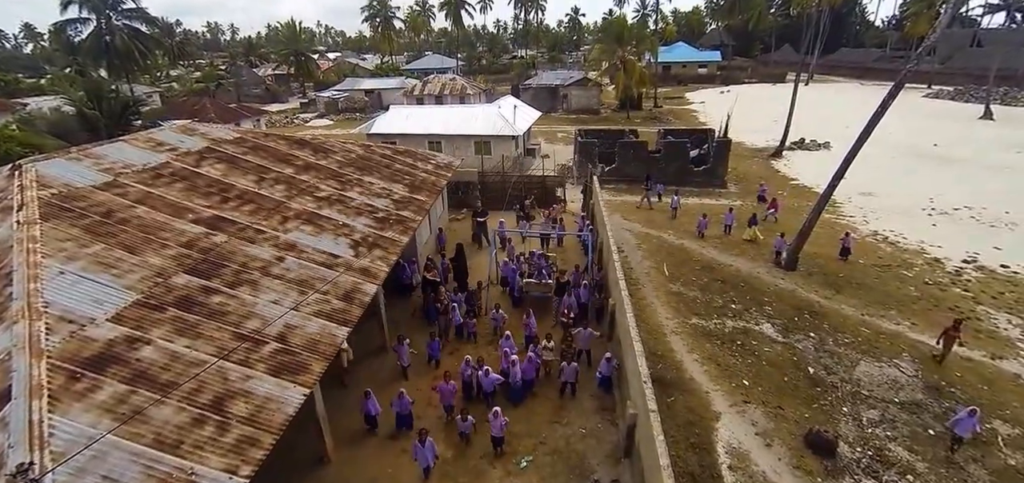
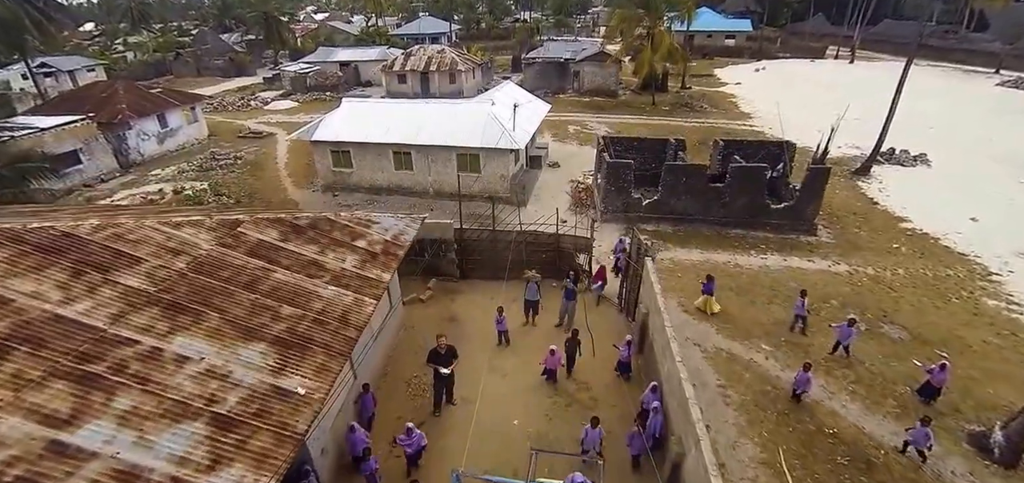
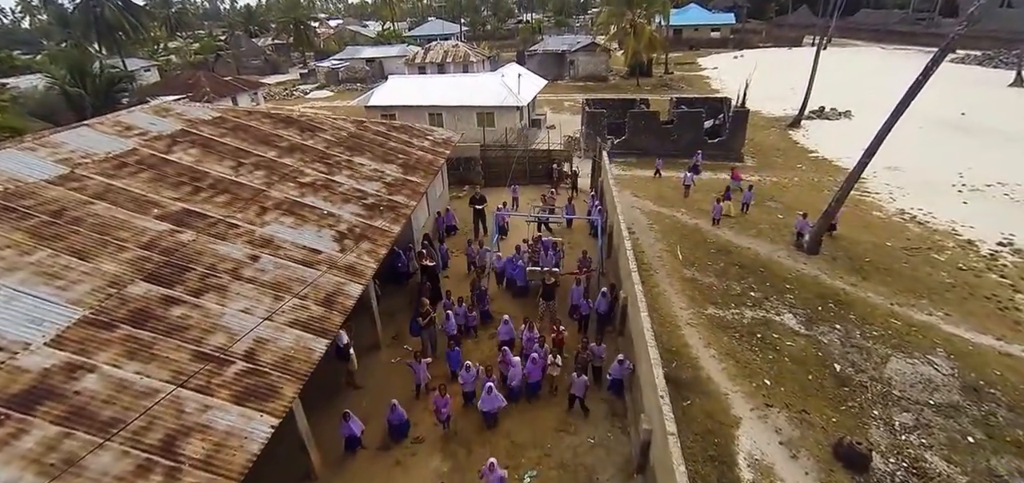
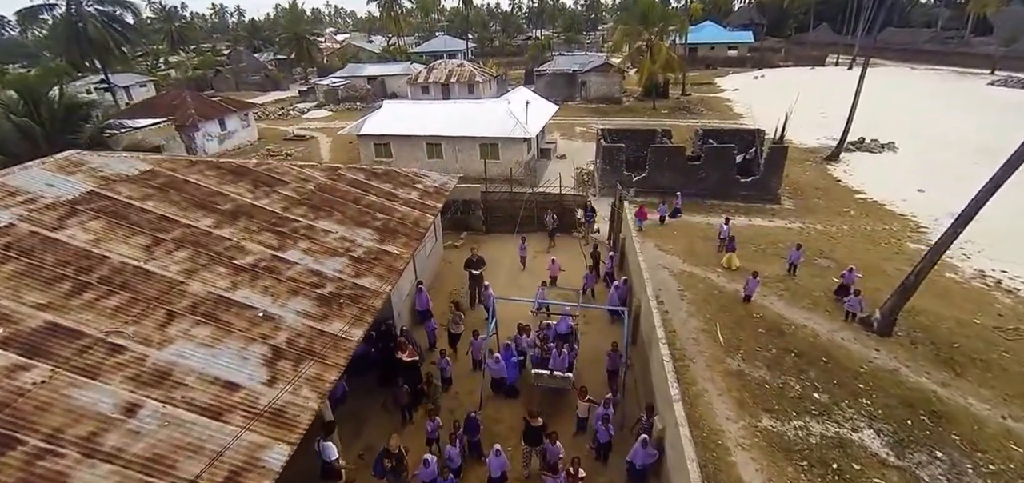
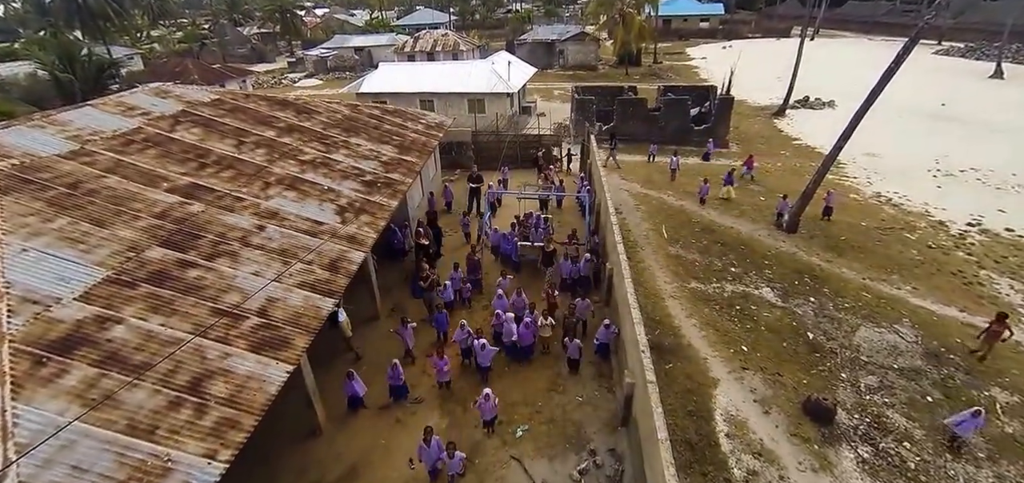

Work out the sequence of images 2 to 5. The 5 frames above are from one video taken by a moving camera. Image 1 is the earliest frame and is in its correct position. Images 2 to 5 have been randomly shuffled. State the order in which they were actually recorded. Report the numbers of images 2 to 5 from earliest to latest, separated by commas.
5, 3, 4, 2
